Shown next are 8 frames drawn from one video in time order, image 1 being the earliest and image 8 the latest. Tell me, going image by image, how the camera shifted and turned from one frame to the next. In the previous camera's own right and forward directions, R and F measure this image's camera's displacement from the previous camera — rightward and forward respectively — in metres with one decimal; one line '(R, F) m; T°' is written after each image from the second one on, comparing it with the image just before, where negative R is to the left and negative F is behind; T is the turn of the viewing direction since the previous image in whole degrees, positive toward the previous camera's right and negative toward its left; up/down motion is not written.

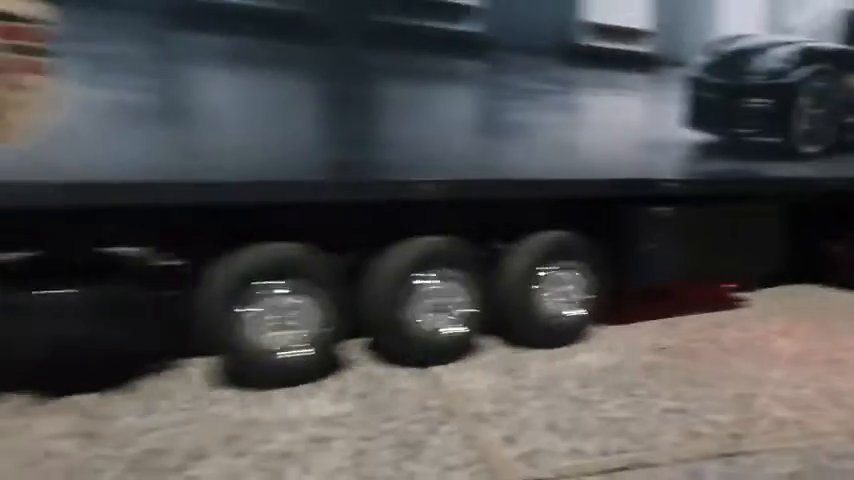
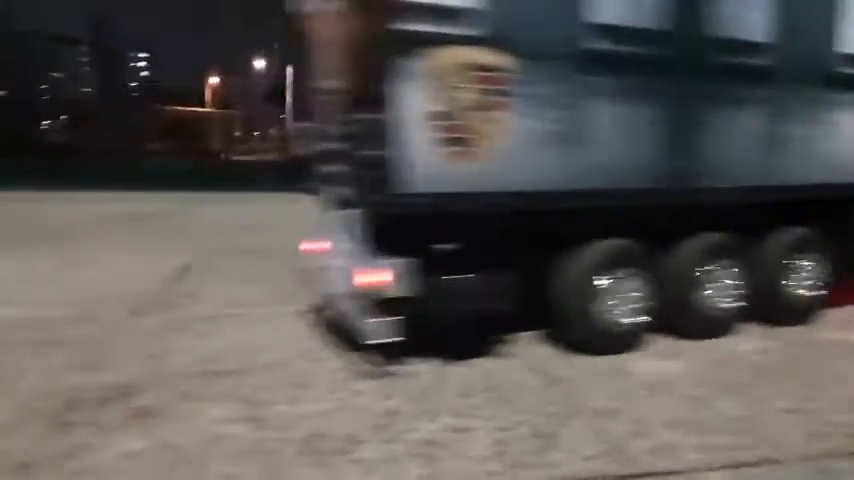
(-0.2, -0.2) m; -4°
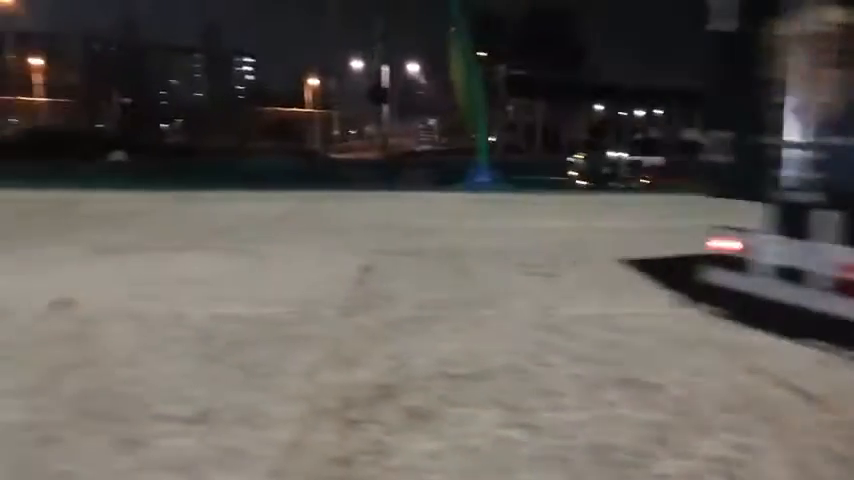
(-0.4, -0.1) m; -8°
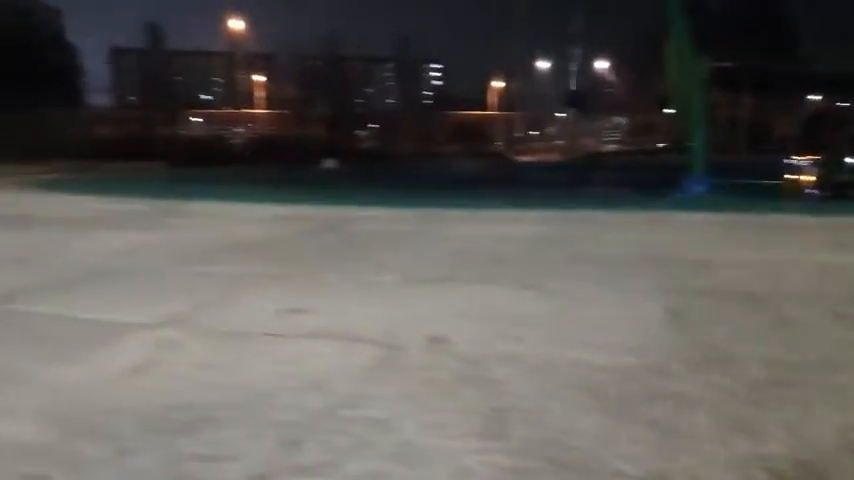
(-0.7, -0.4) m; -15°
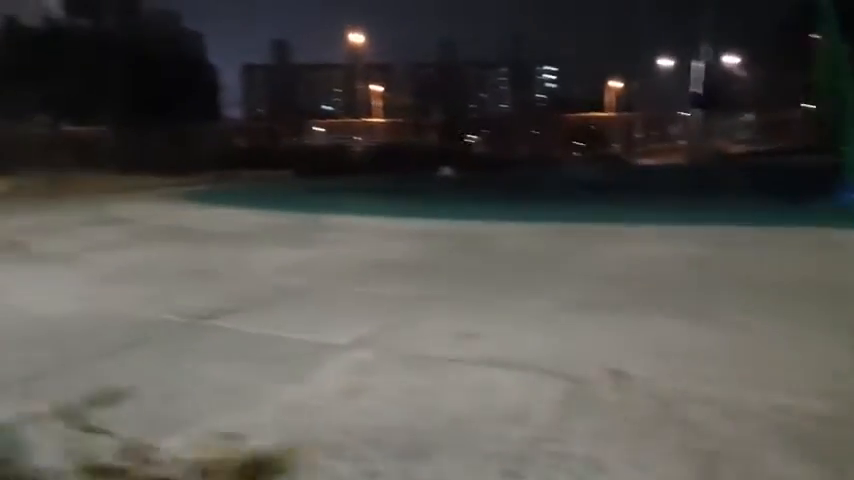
(-0.4, -0.2) m; -8°
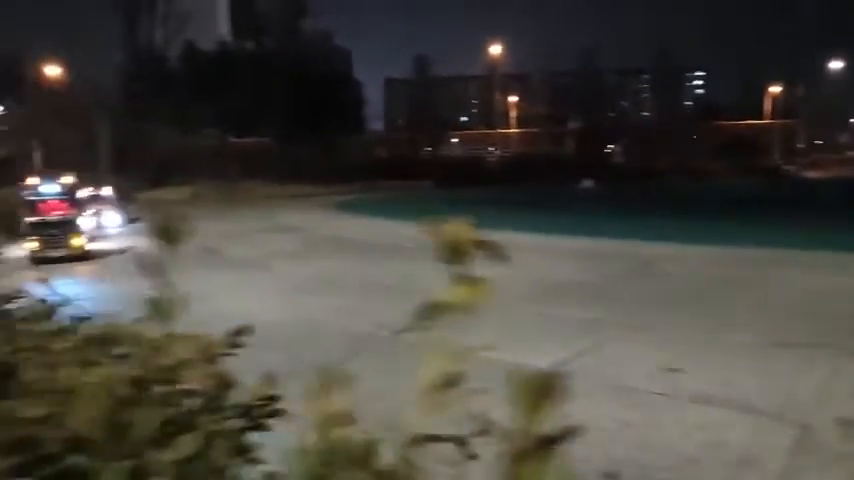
(-0.5, -0.3) m; -9°
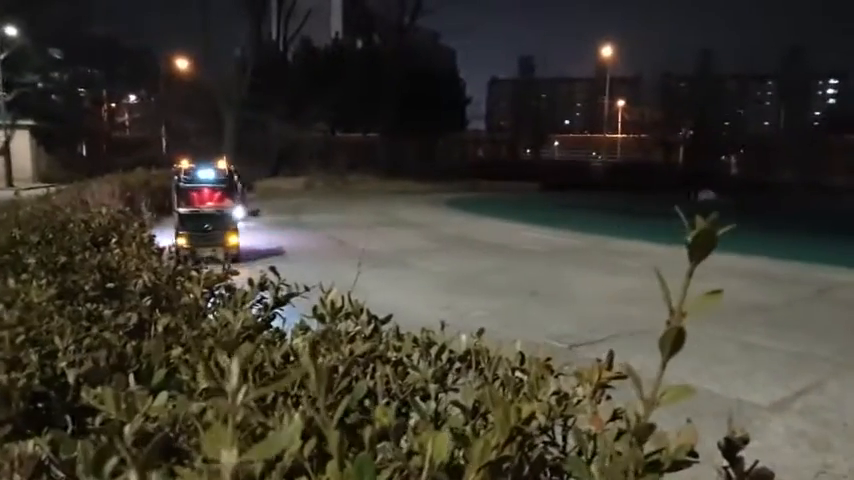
(-0.8, +0.5) m; -6°
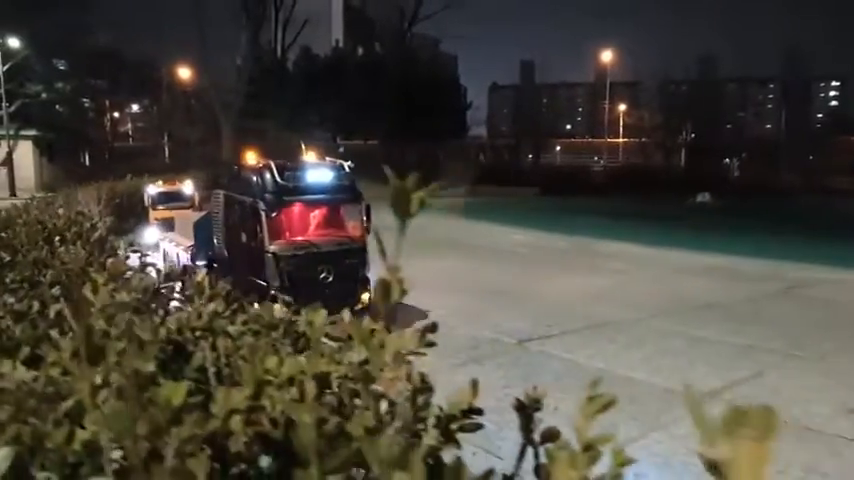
(+0.5, -0.1) m; 0°
